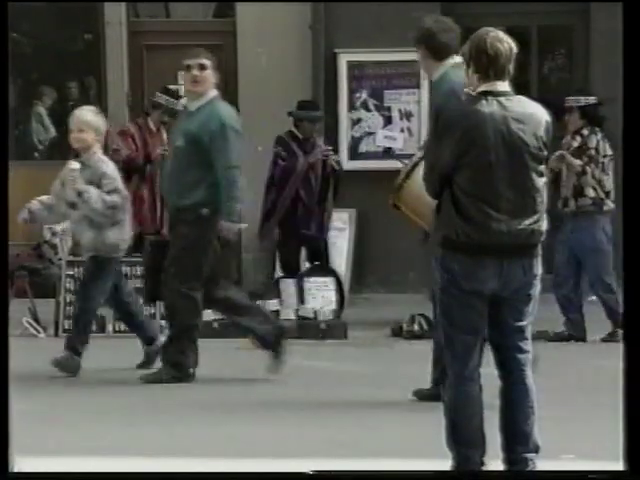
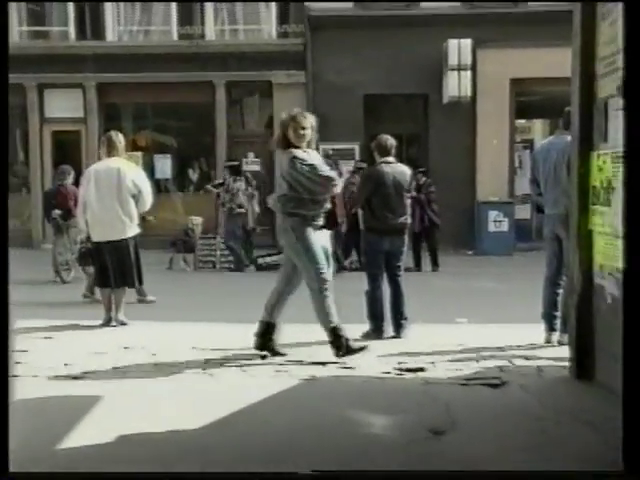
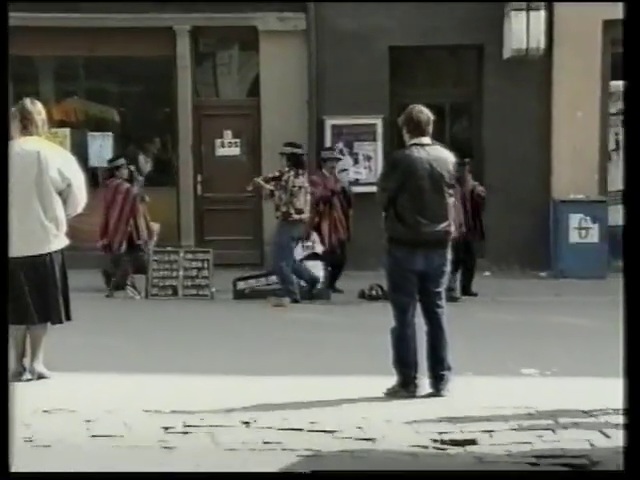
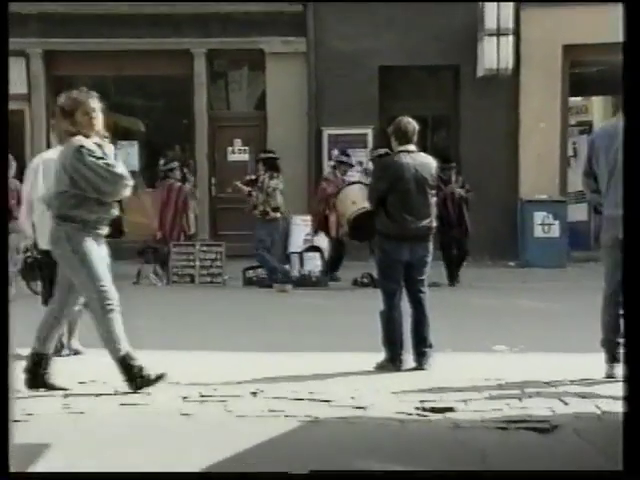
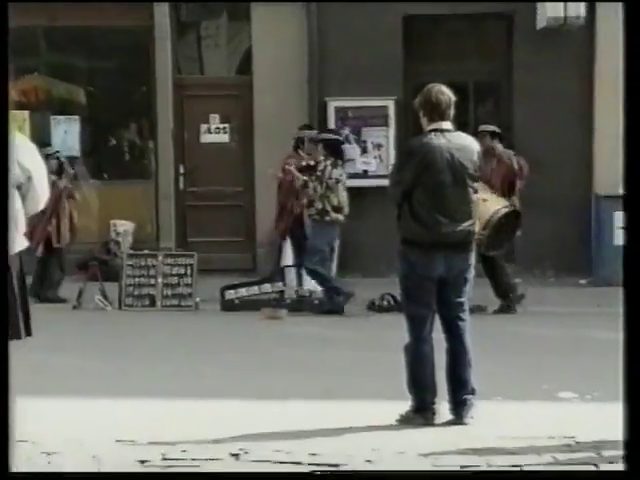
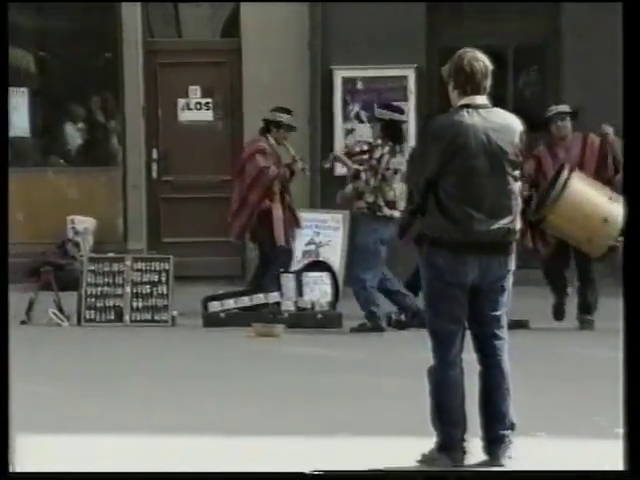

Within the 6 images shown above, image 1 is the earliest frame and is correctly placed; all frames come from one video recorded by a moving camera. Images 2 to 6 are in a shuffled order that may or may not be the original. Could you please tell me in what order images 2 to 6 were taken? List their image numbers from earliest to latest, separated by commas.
6, 5, 3, 4, 2
